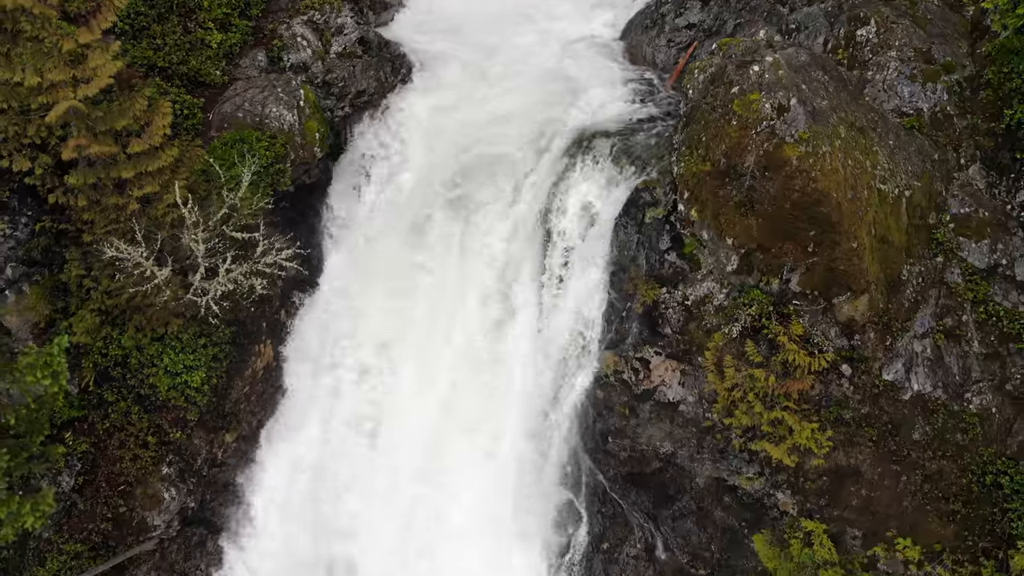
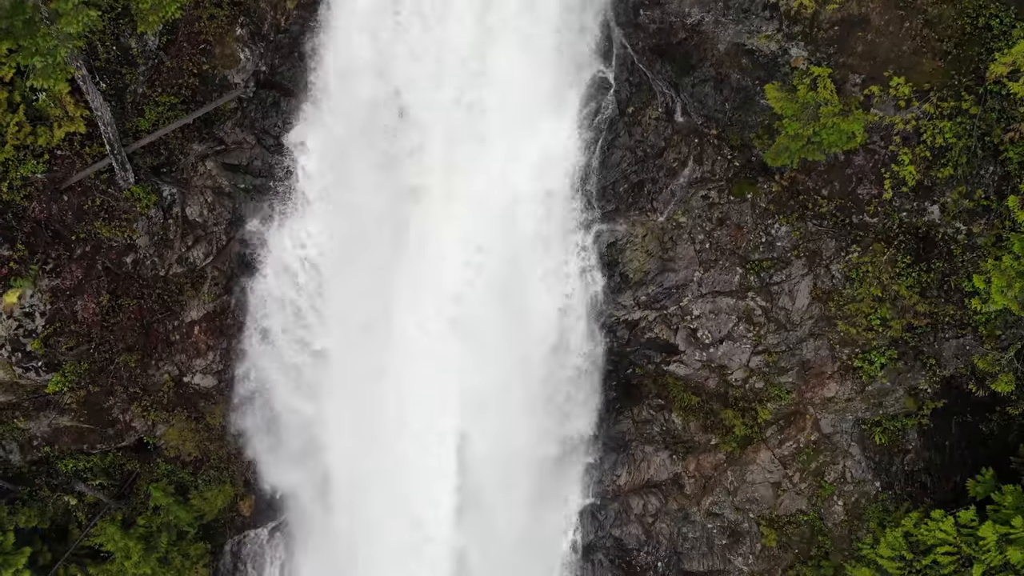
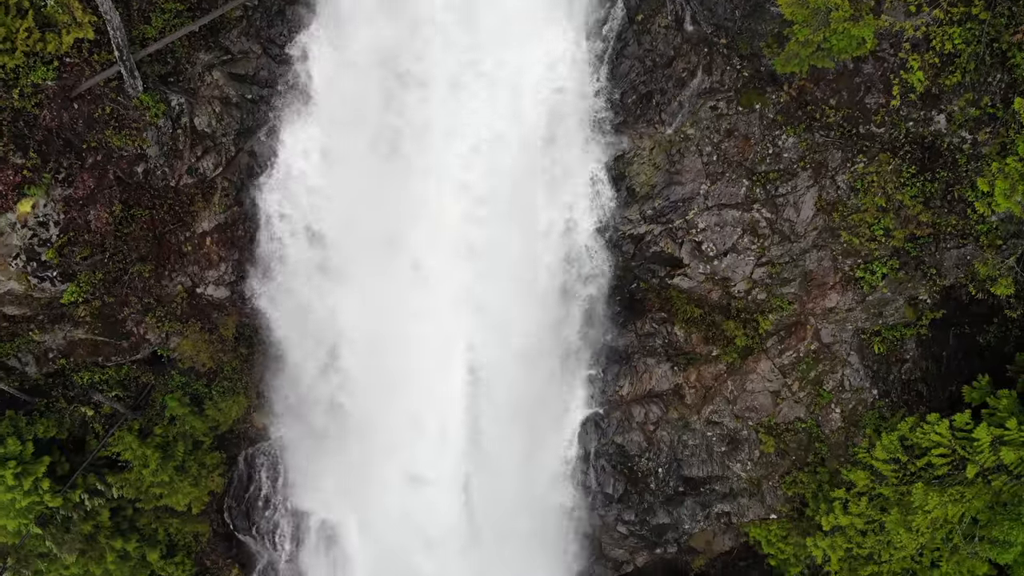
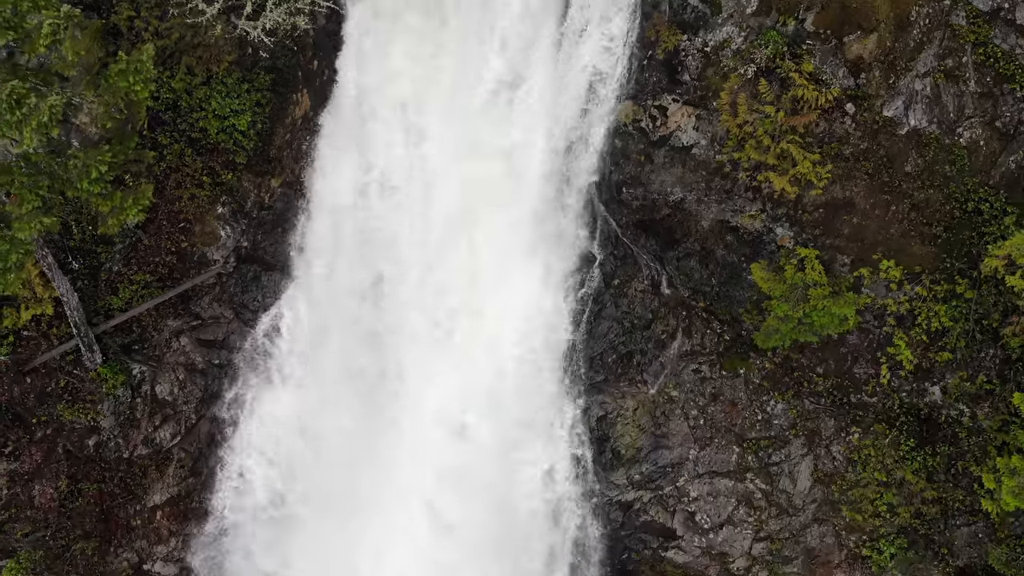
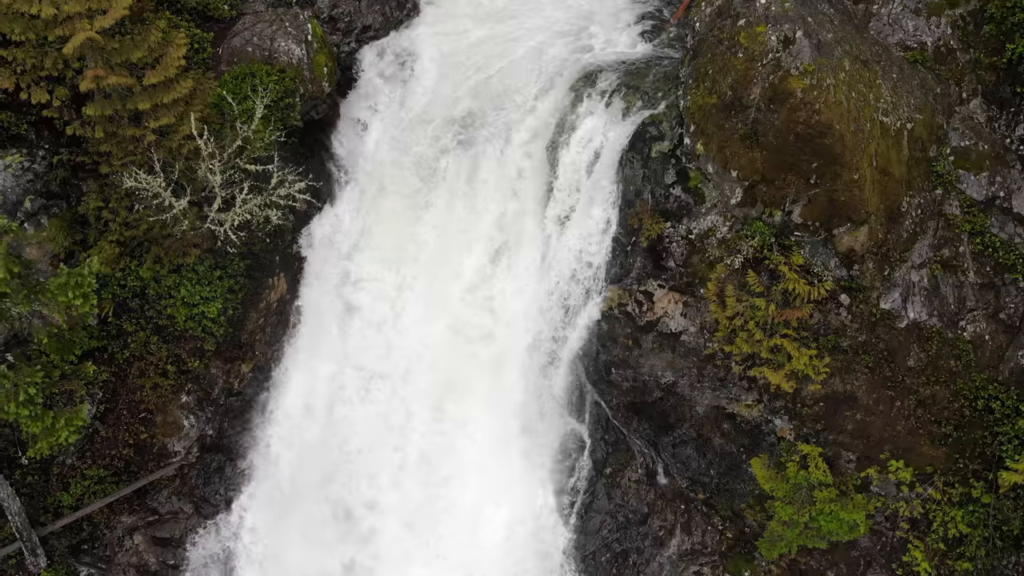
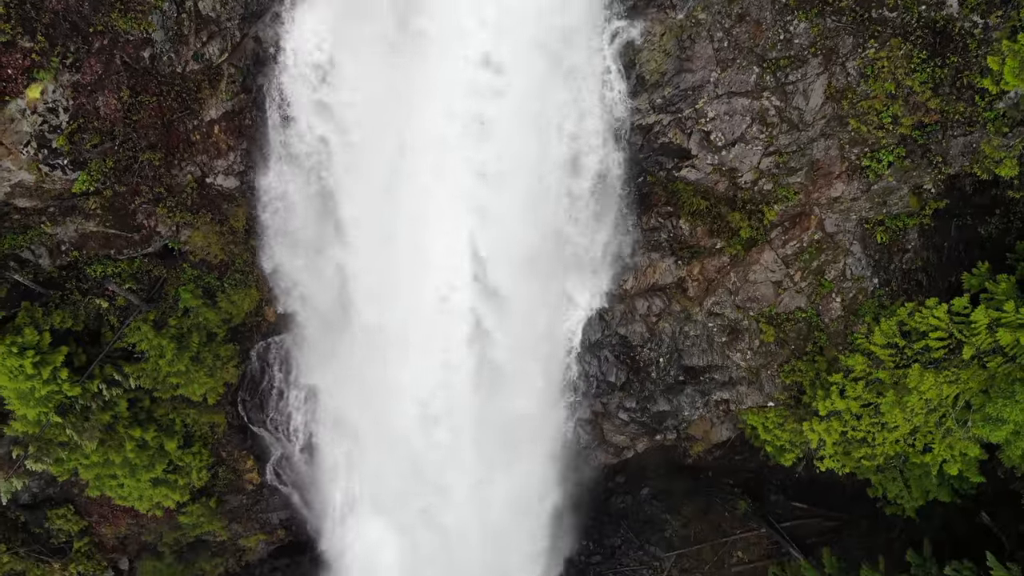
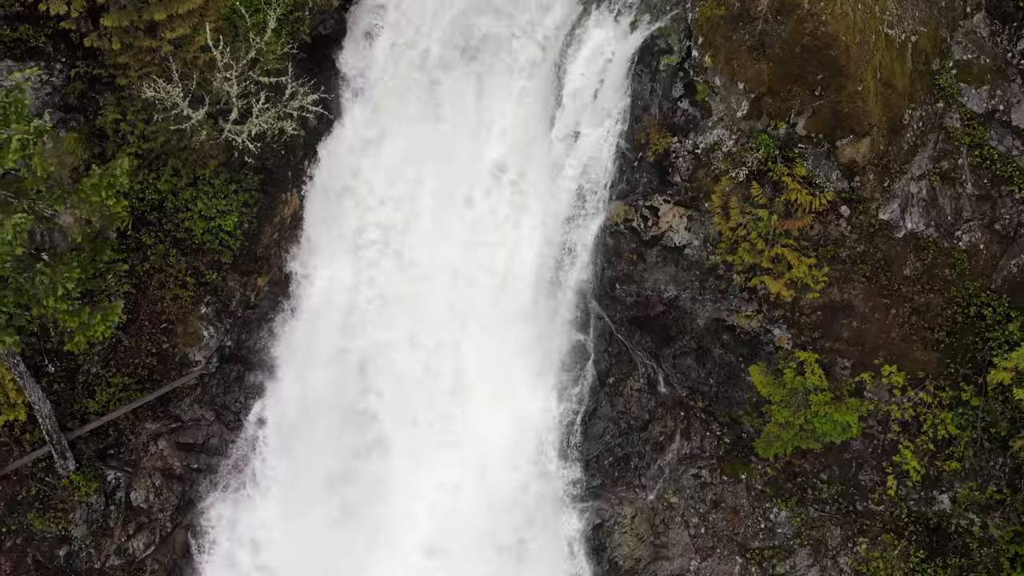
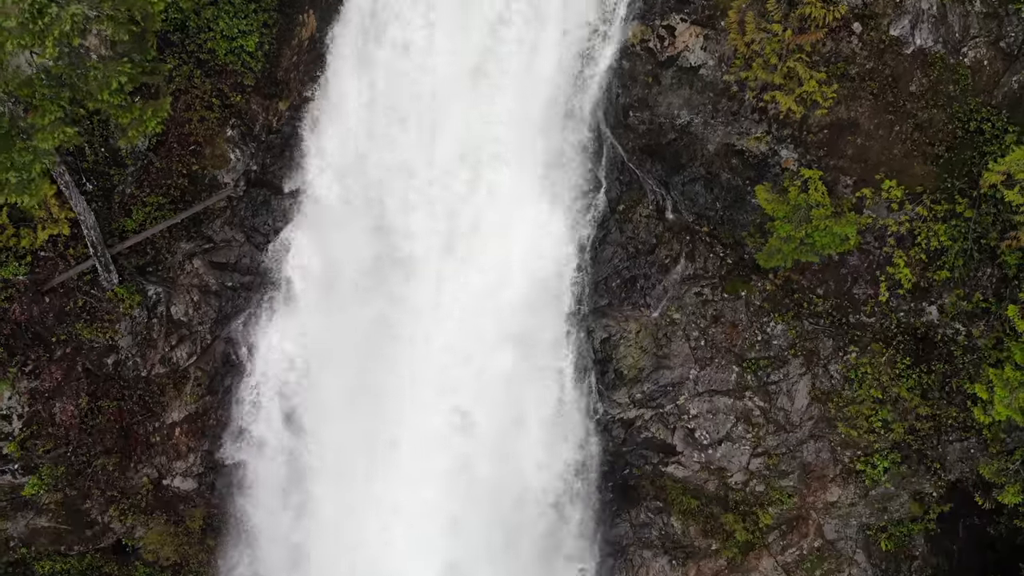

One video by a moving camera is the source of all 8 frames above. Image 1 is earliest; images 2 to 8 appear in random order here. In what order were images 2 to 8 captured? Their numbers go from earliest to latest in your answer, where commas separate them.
5, 7, 4, 8, 2, 3, 6
